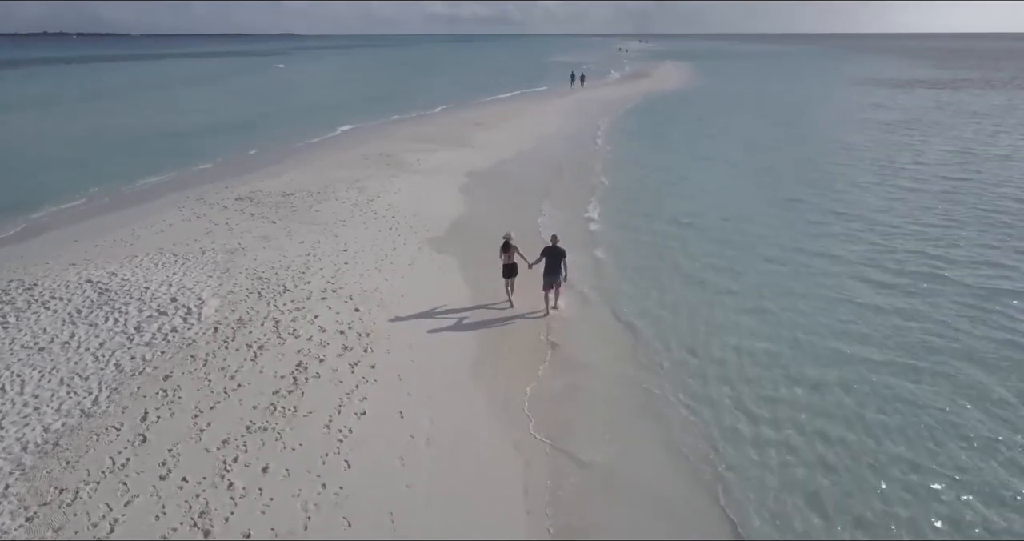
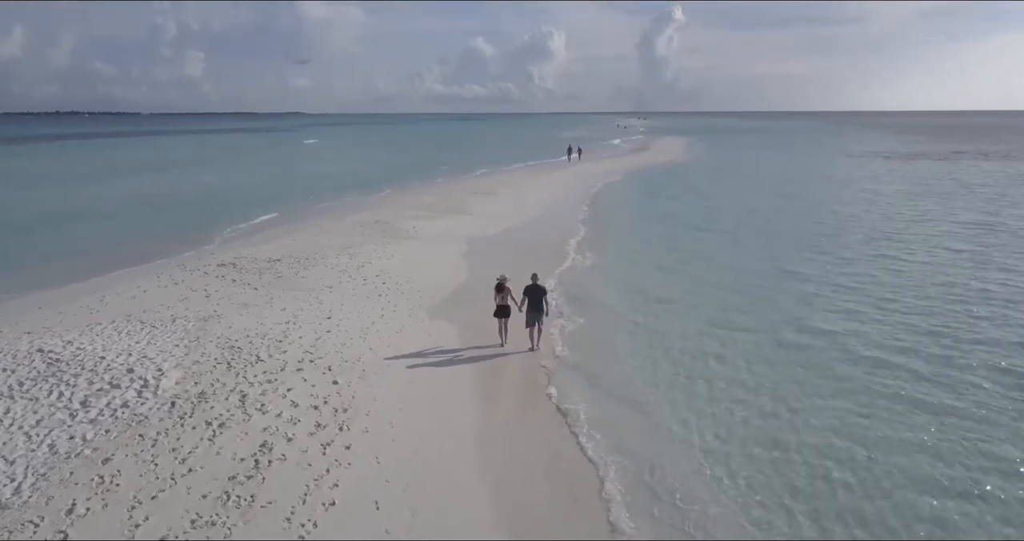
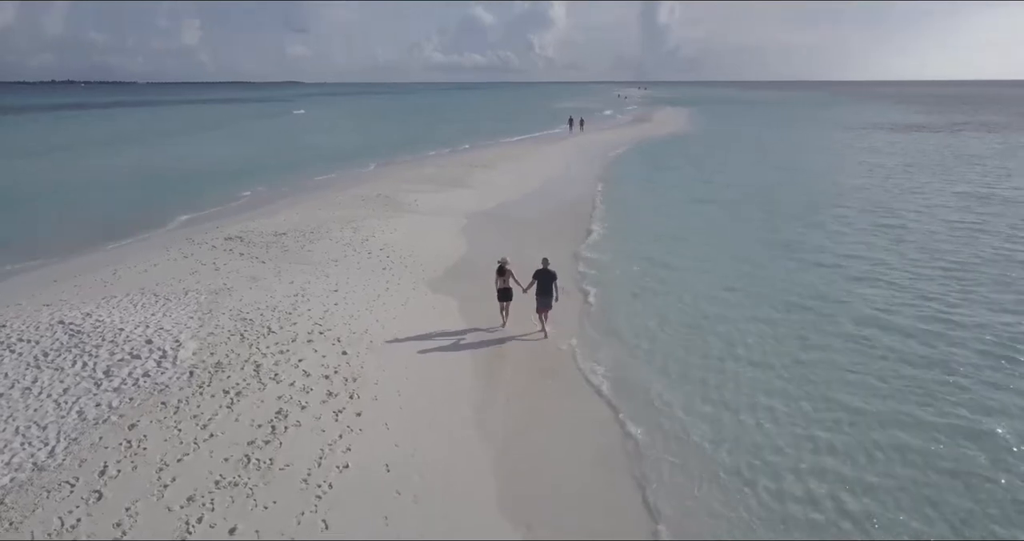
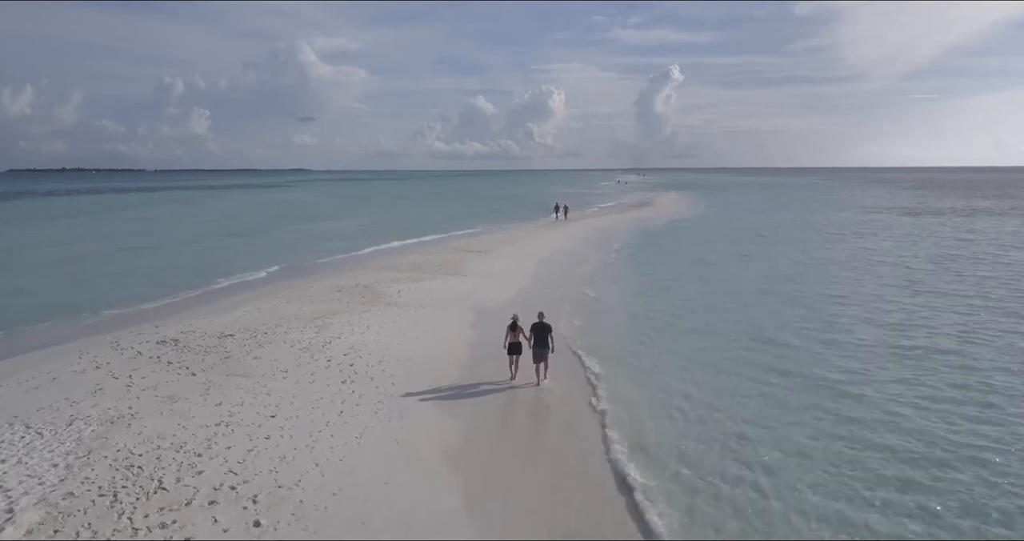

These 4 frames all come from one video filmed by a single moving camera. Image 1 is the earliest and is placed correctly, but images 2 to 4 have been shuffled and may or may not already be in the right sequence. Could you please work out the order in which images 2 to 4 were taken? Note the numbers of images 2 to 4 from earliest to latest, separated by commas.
3, 2, 4
